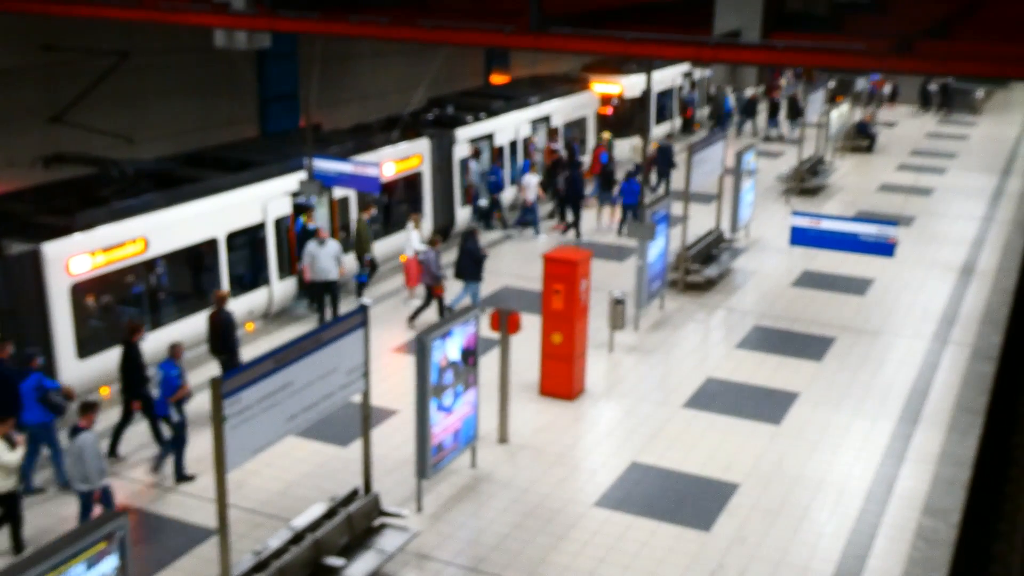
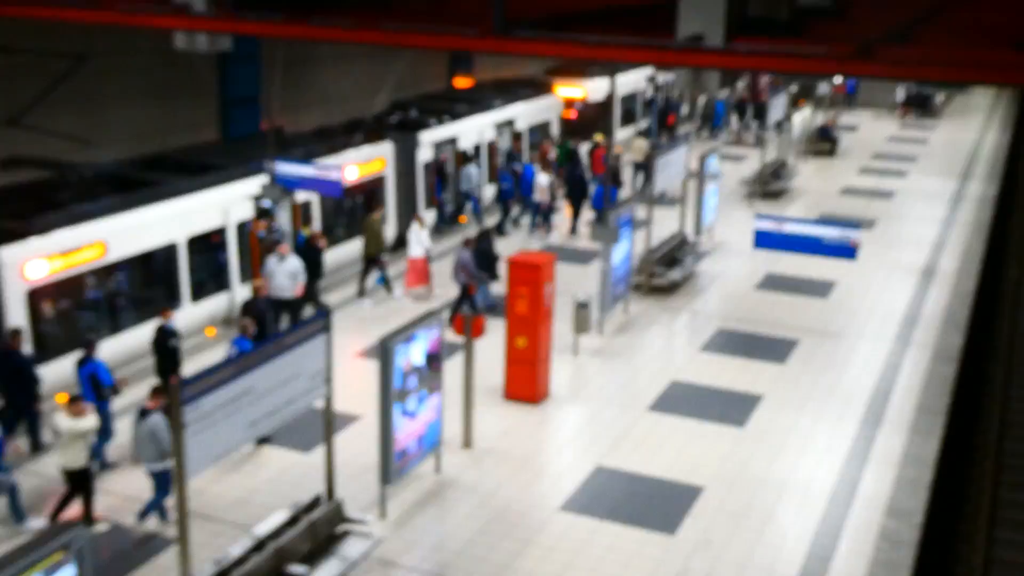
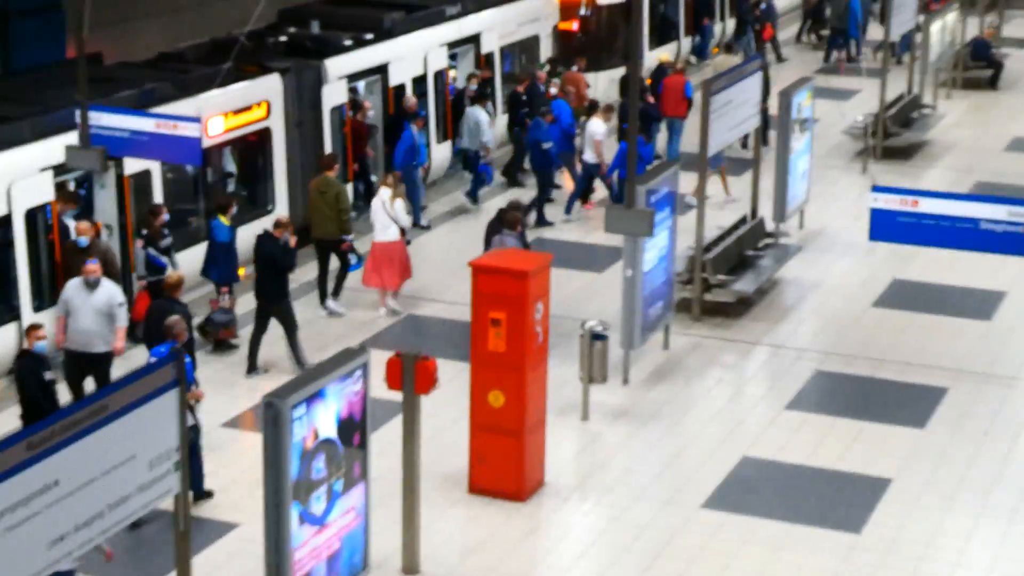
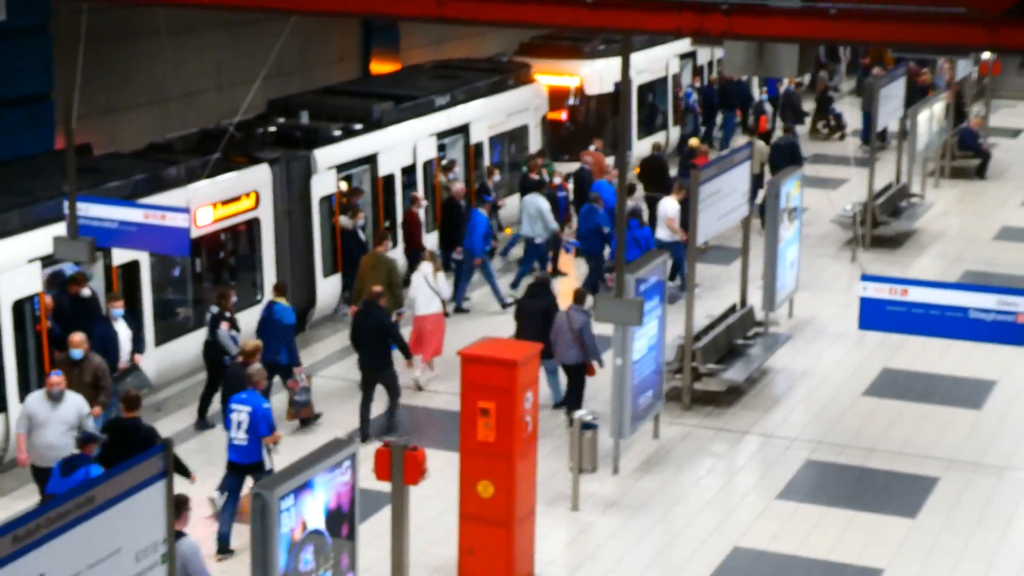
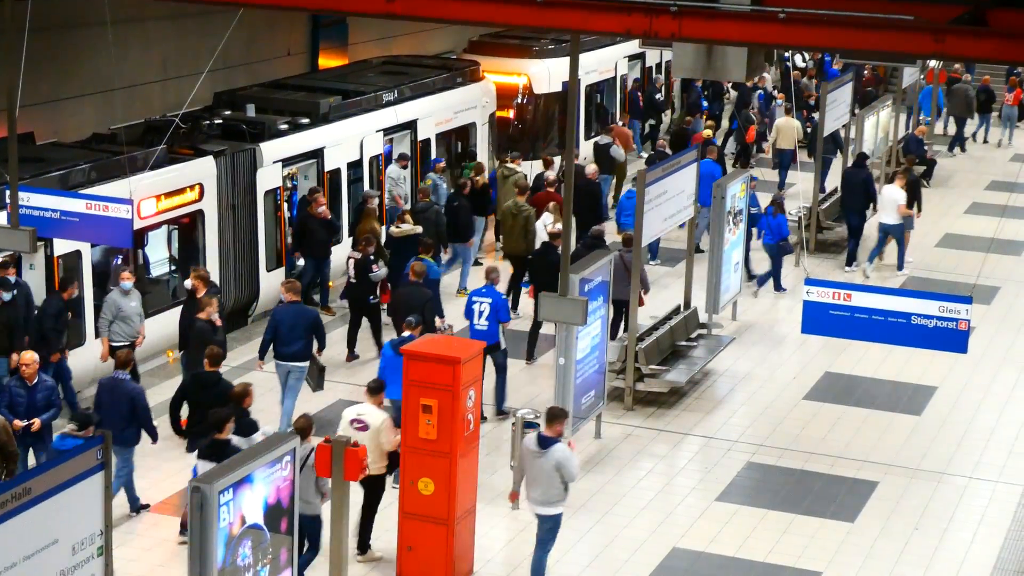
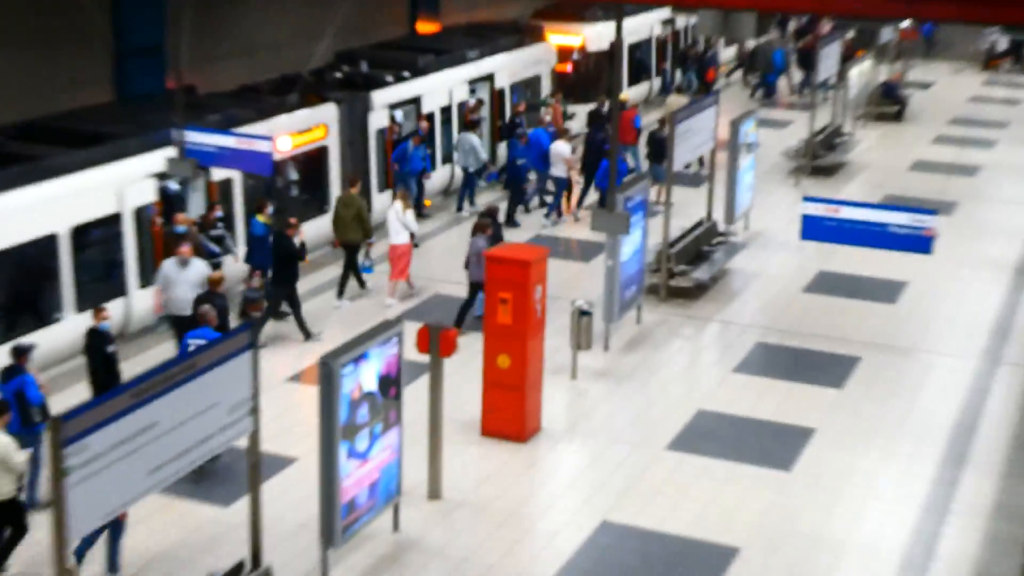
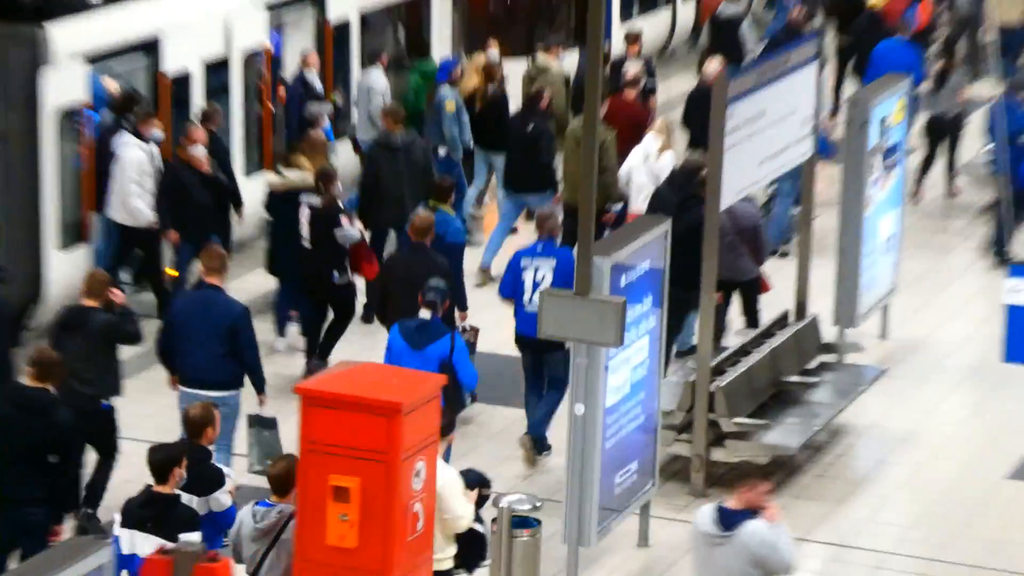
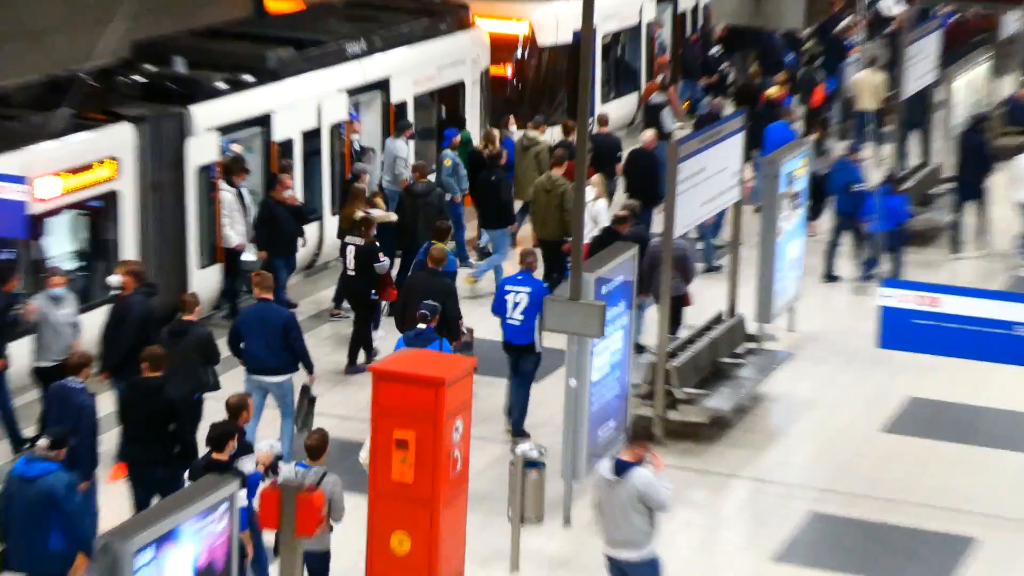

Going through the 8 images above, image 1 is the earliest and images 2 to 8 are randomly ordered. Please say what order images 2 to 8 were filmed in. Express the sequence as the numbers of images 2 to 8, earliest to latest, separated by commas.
2, 6, 3, 4, 5, 8, 7
